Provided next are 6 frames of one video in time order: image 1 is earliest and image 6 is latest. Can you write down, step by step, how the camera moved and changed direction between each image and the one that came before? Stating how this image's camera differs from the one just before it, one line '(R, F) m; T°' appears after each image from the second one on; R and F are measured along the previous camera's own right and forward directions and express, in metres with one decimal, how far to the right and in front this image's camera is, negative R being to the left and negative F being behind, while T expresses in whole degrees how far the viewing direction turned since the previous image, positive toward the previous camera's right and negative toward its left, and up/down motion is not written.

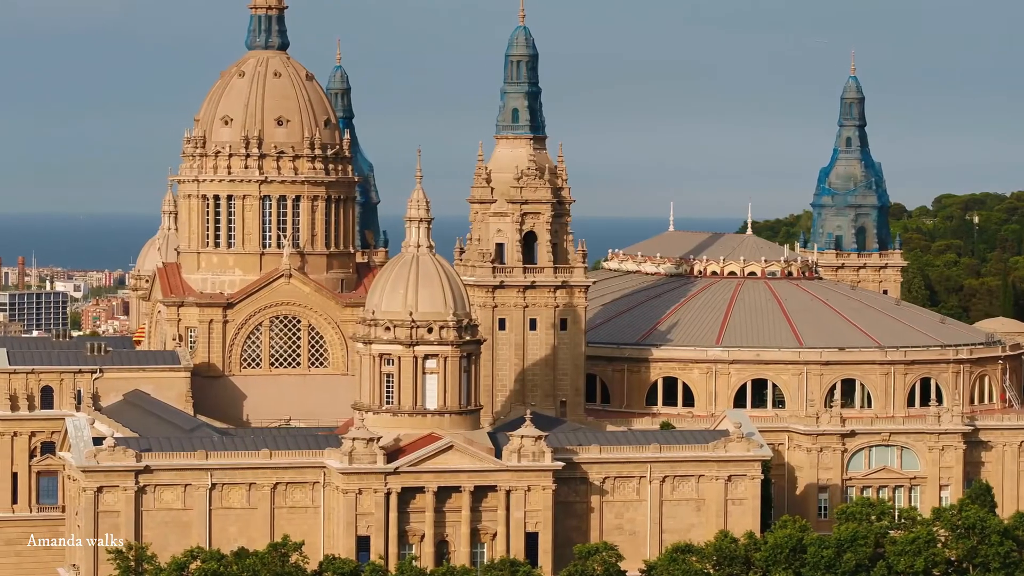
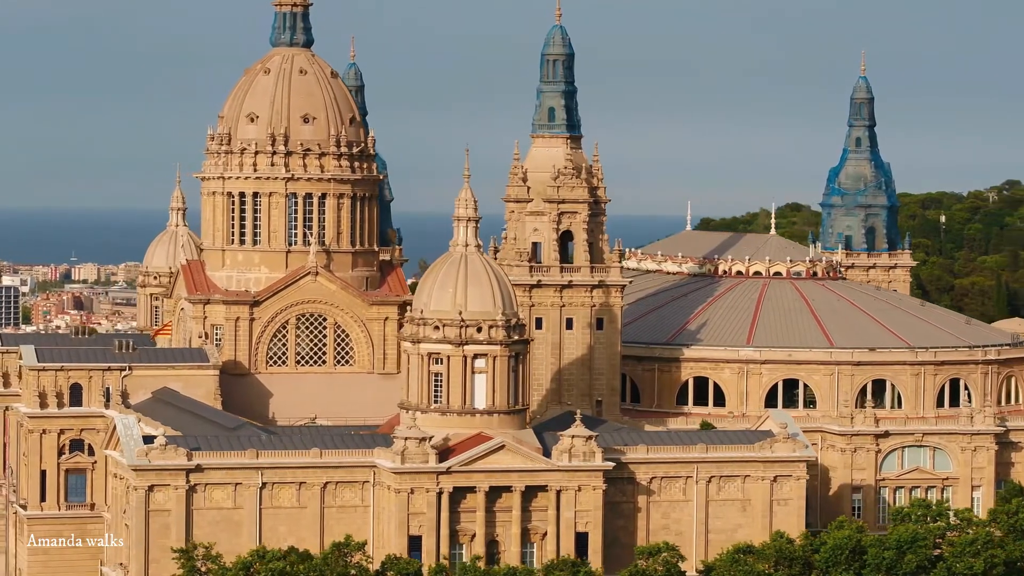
(-4.3, +0.2) m; +1°
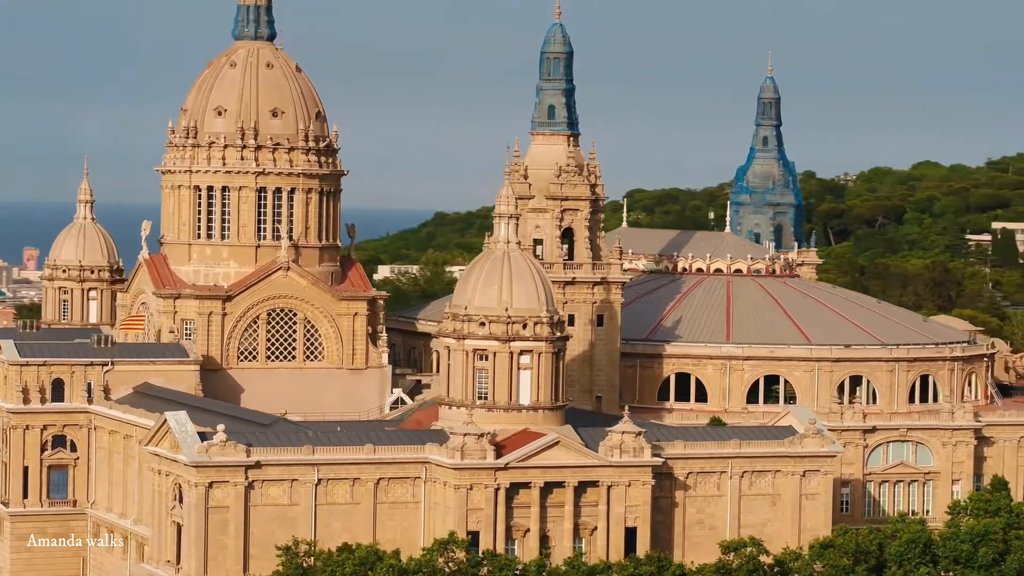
(-14.7, +0.2) m; +6°
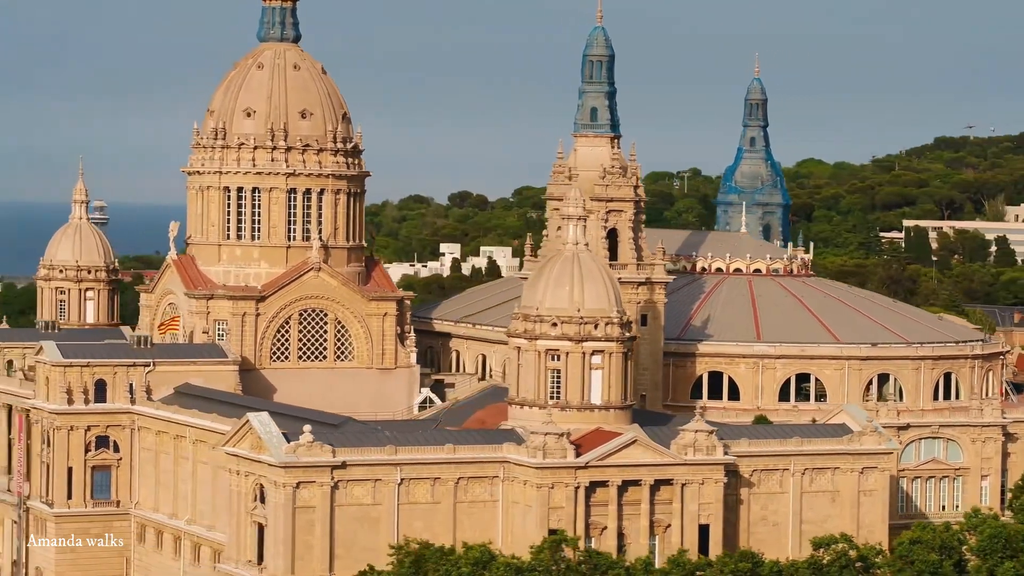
(-8.9, -1.3) m; +3°
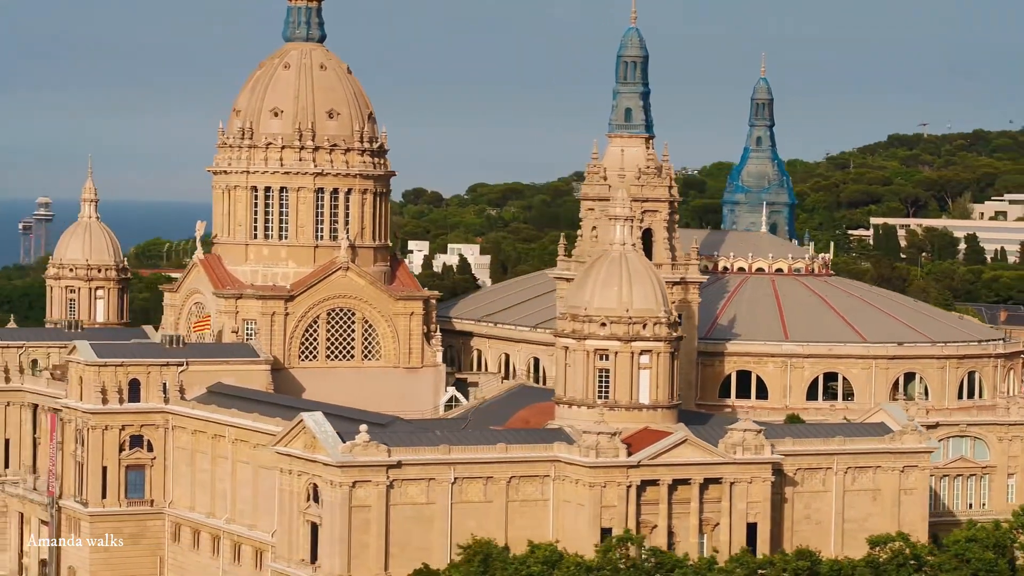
(-4.6, -0.6) m; +1°
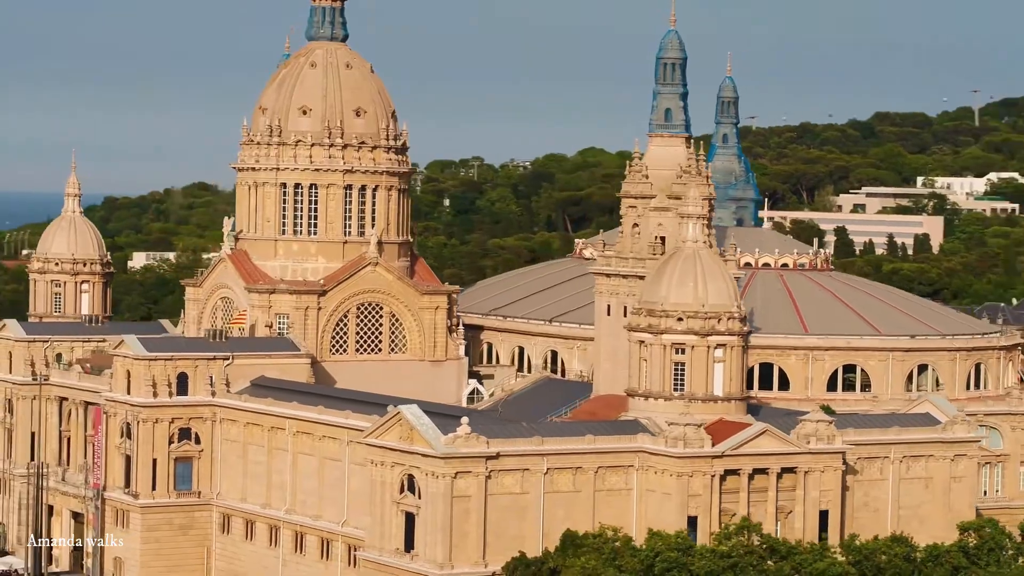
(-12.5, -3.0) m; +4°
